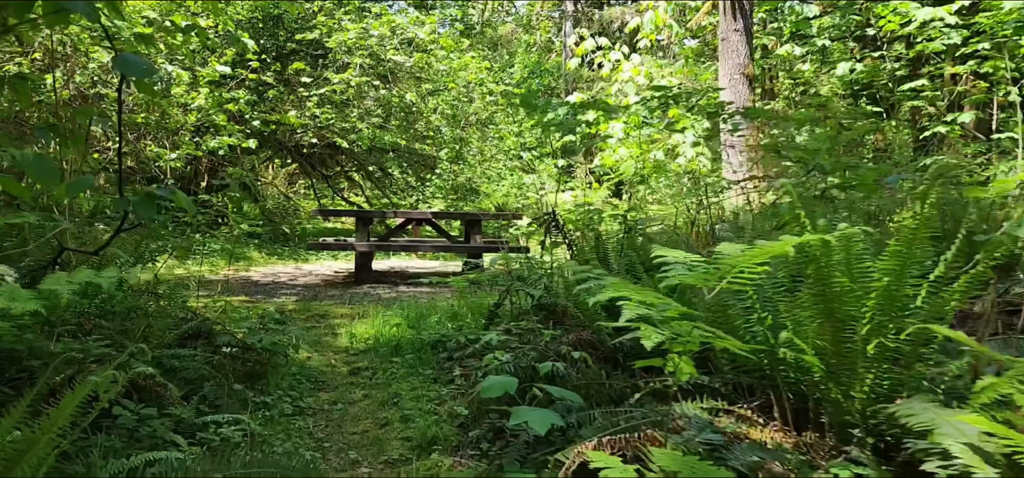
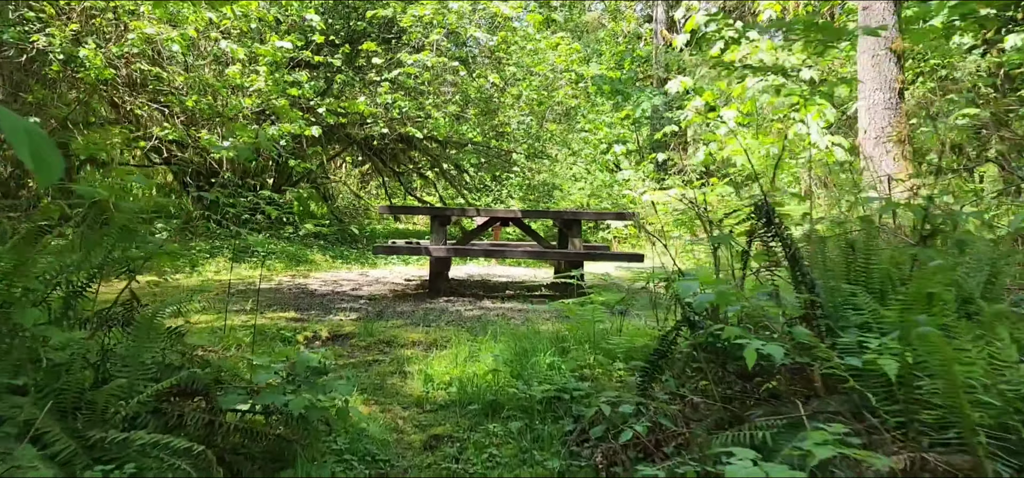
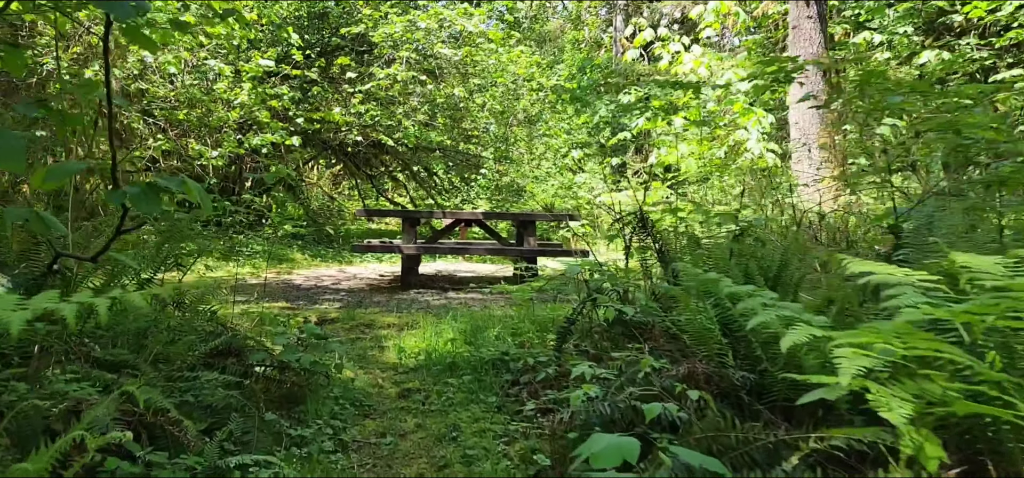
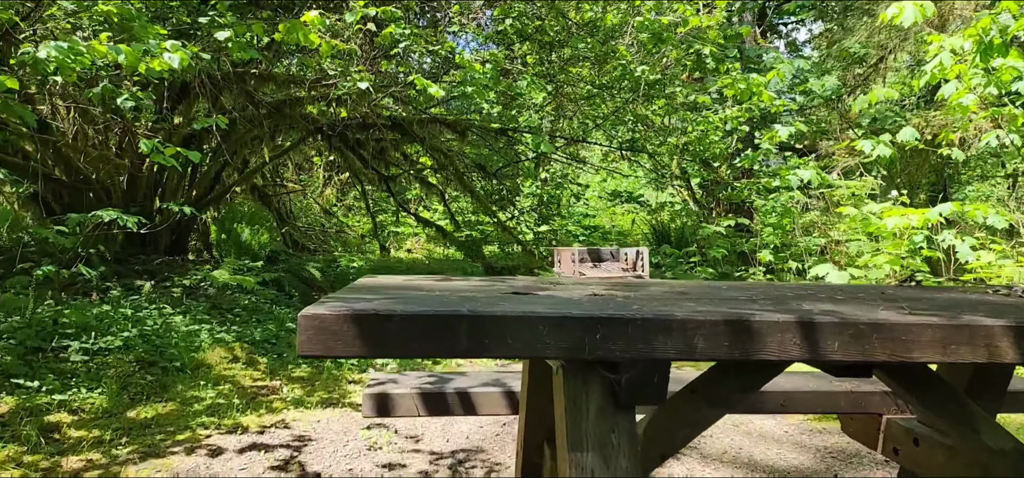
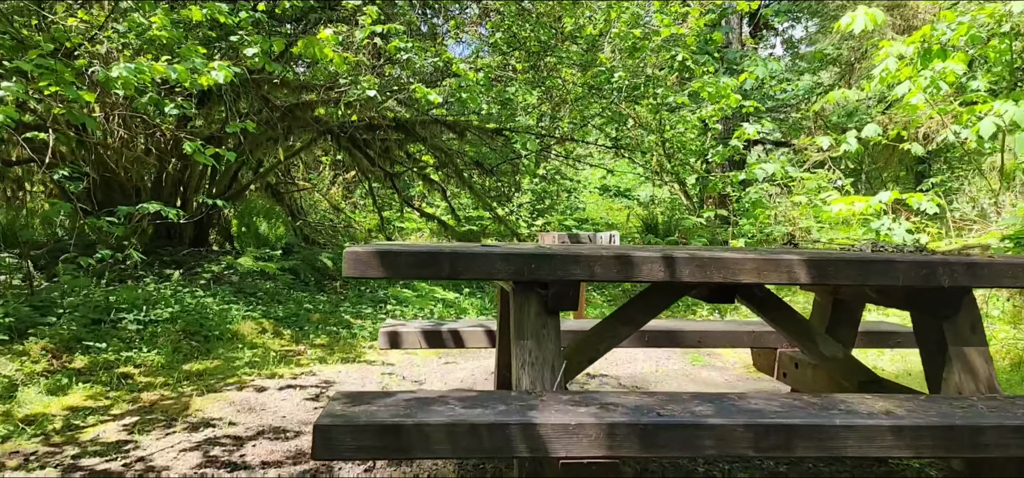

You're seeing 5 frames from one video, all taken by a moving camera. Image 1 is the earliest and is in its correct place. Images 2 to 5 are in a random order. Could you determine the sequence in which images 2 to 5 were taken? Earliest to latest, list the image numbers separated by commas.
3, 2, 5, 4
